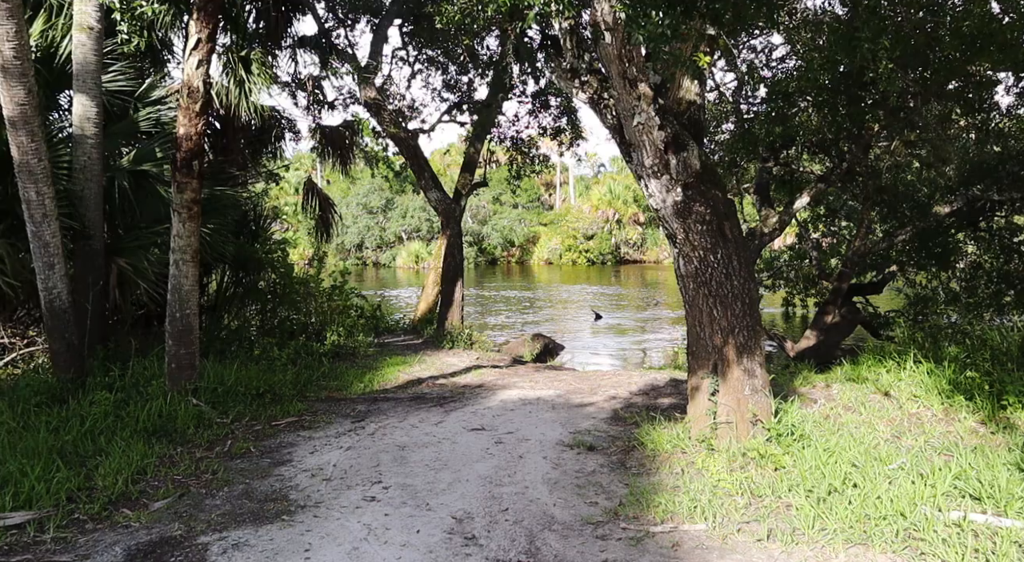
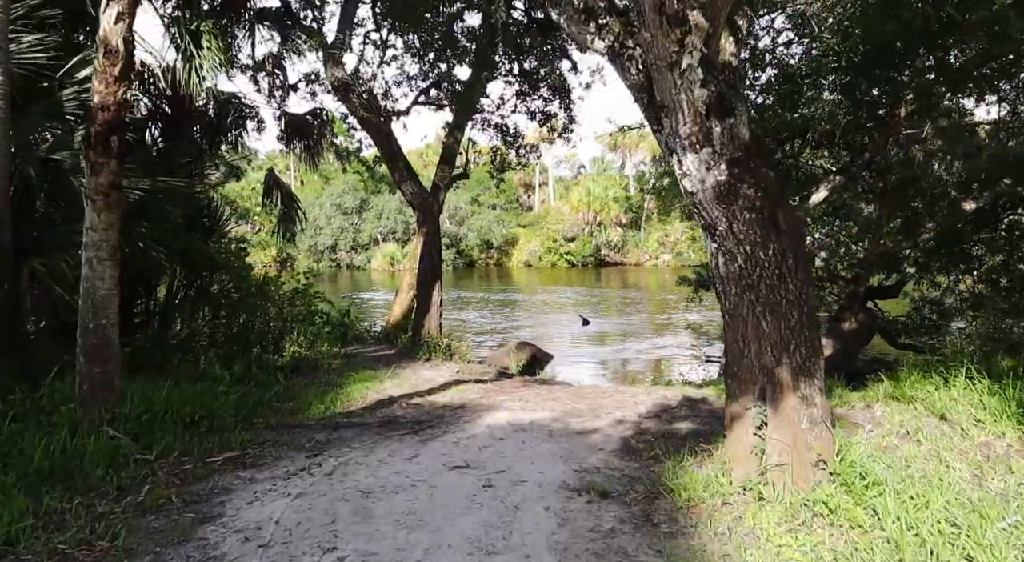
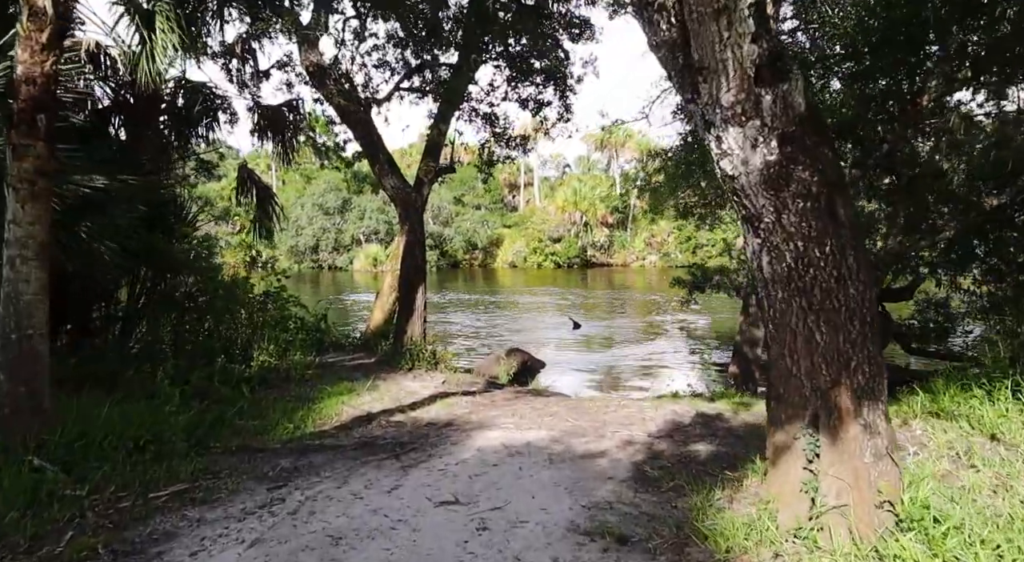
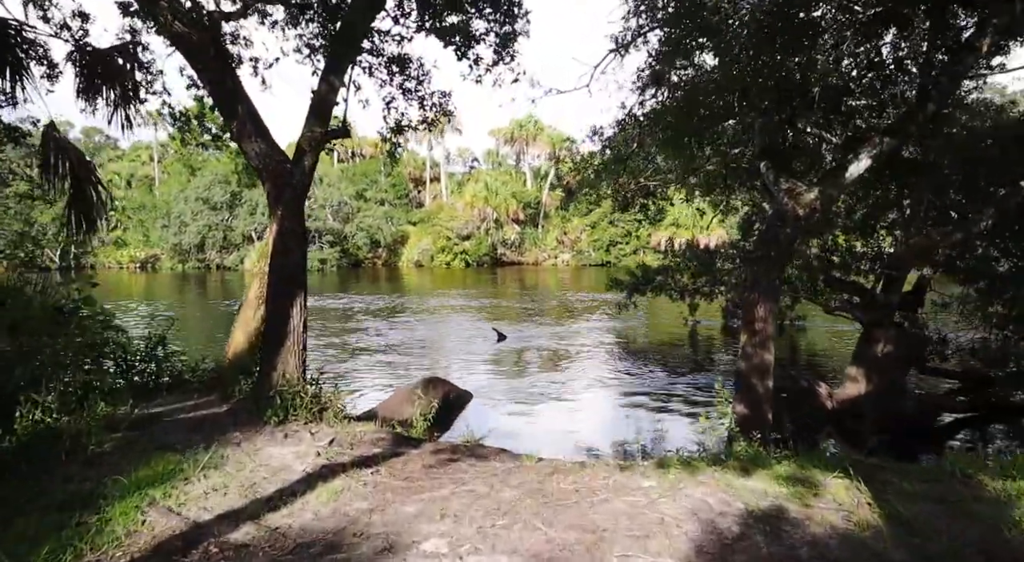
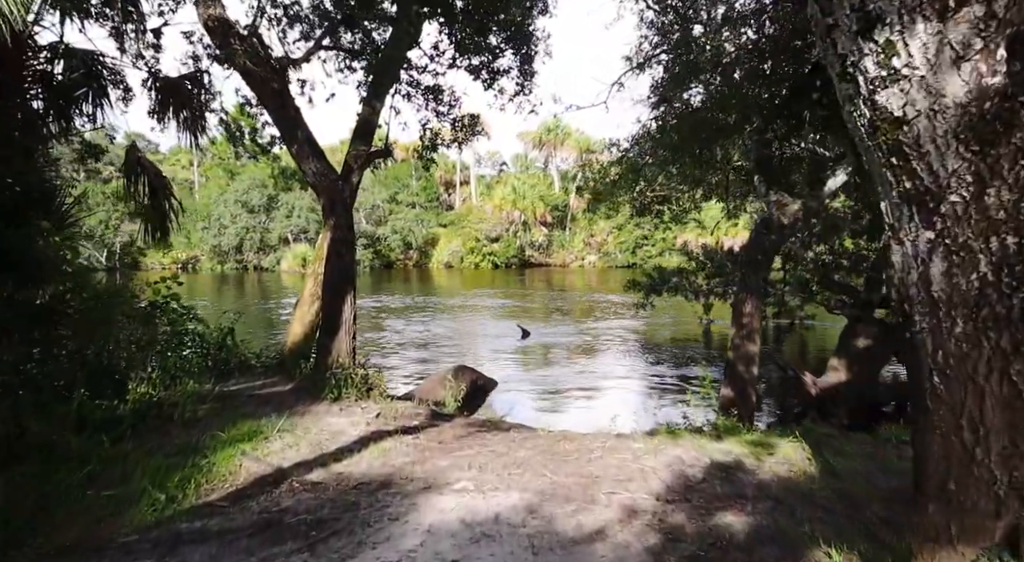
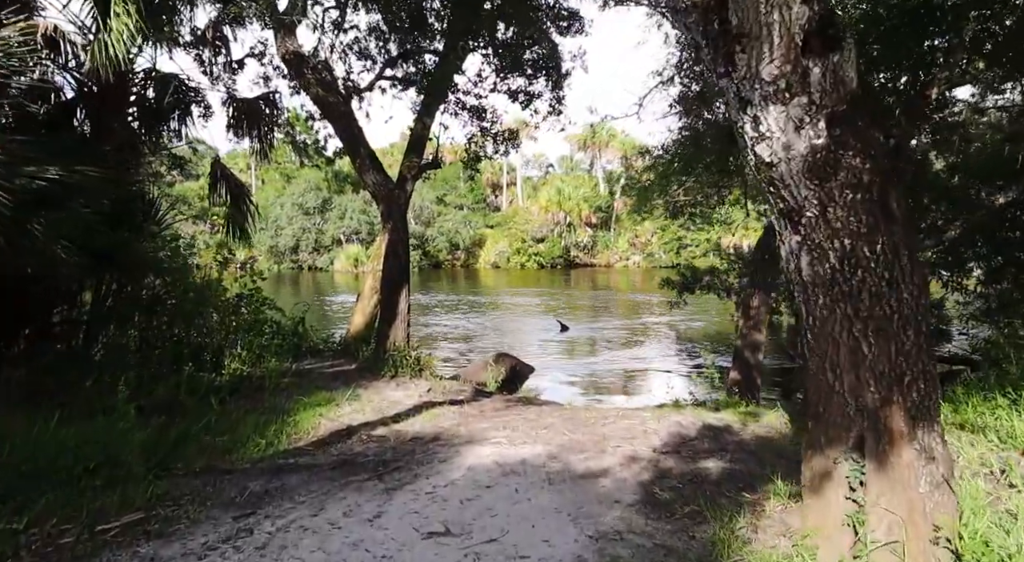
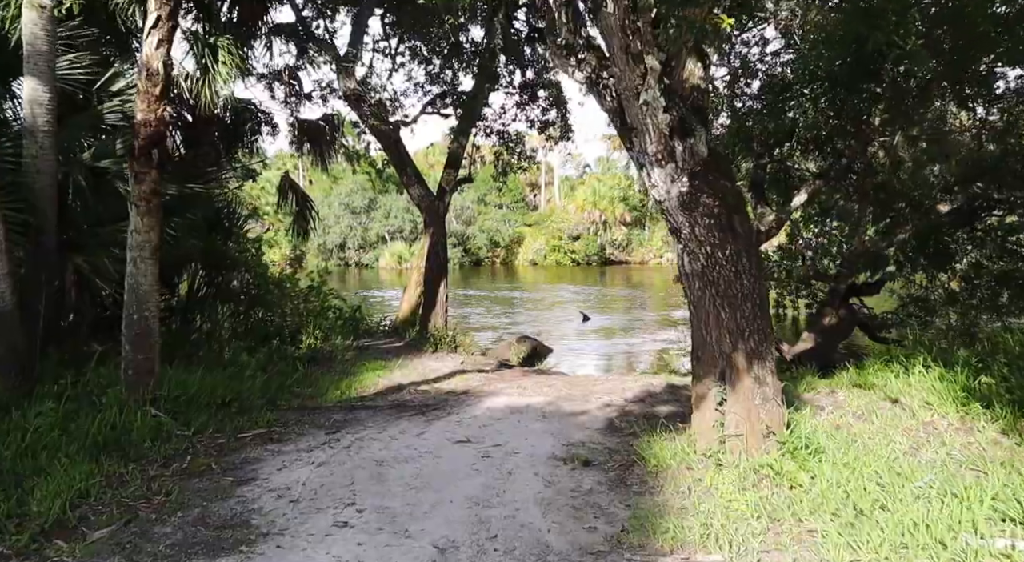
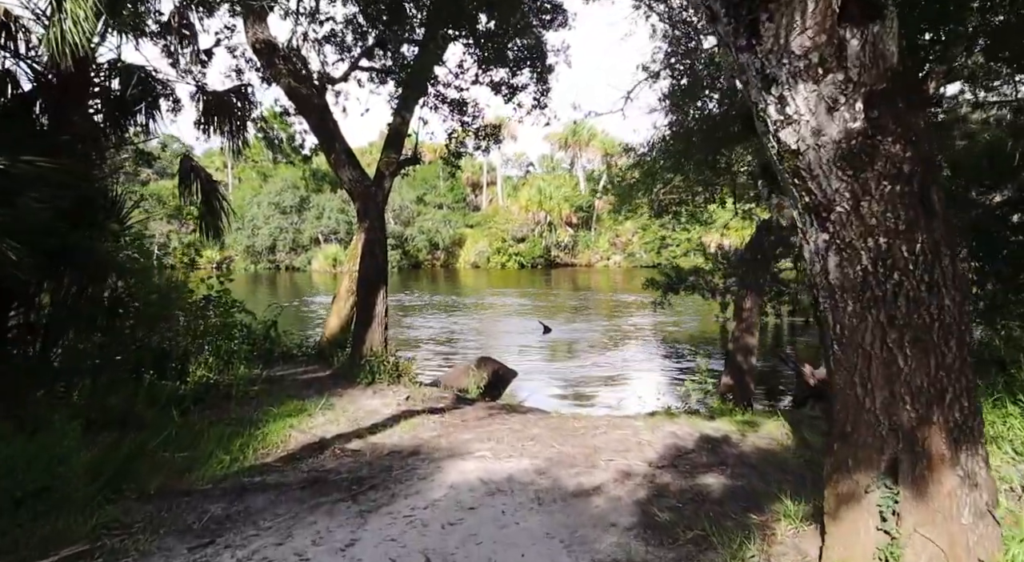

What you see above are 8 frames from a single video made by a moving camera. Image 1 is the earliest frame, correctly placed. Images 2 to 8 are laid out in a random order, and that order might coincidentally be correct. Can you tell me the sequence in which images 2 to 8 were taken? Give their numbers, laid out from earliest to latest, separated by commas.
7, 2, 3, 6, 8, 5, 4
